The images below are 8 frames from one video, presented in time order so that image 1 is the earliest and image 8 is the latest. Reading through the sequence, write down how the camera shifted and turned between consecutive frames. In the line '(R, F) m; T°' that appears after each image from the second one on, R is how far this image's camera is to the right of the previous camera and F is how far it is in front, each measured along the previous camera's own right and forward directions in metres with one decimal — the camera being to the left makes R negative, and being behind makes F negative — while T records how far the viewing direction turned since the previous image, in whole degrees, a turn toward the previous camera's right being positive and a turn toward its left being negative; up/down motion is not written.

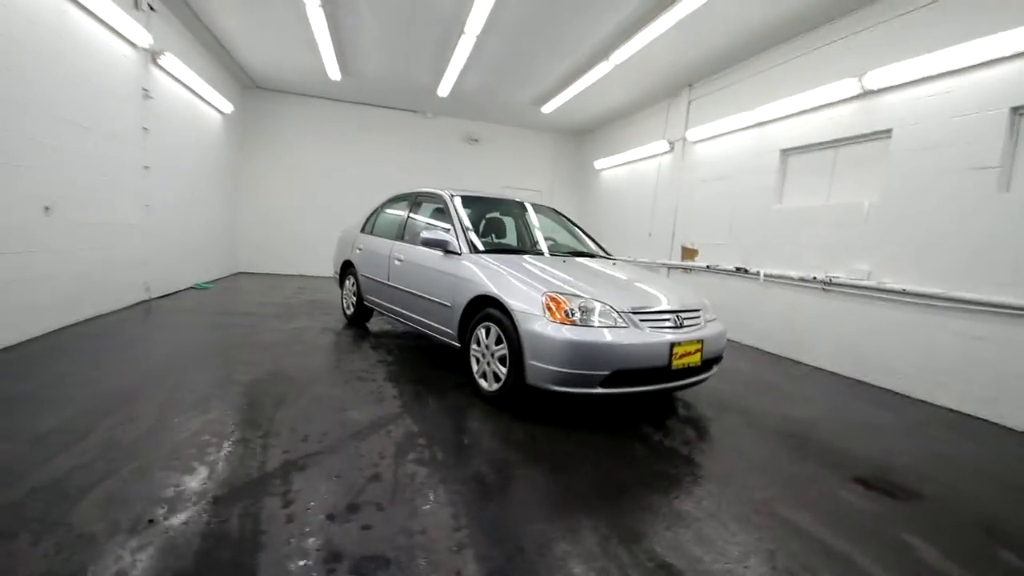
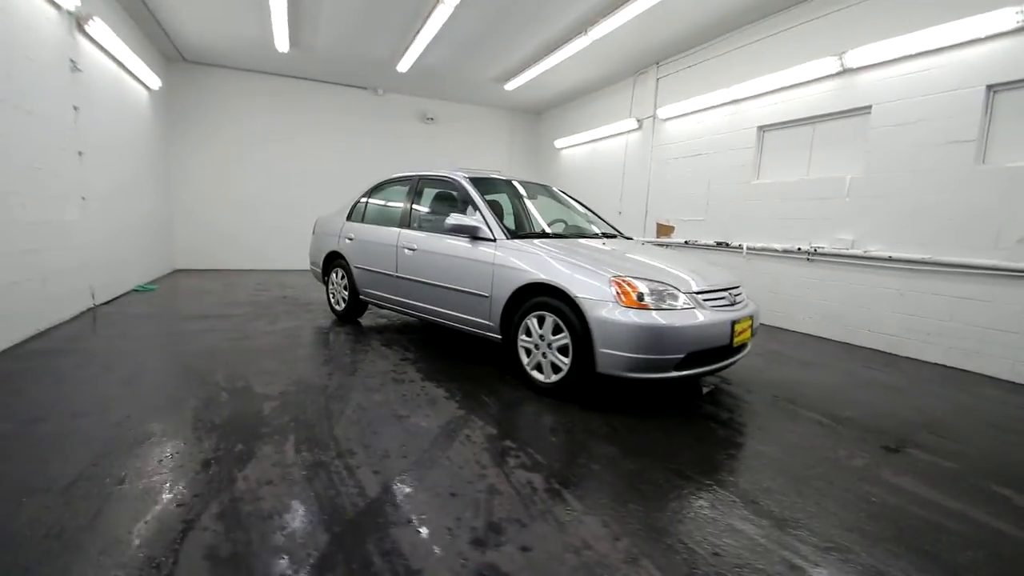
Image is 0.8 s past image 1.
(-0.7, +0.2) m; +8°
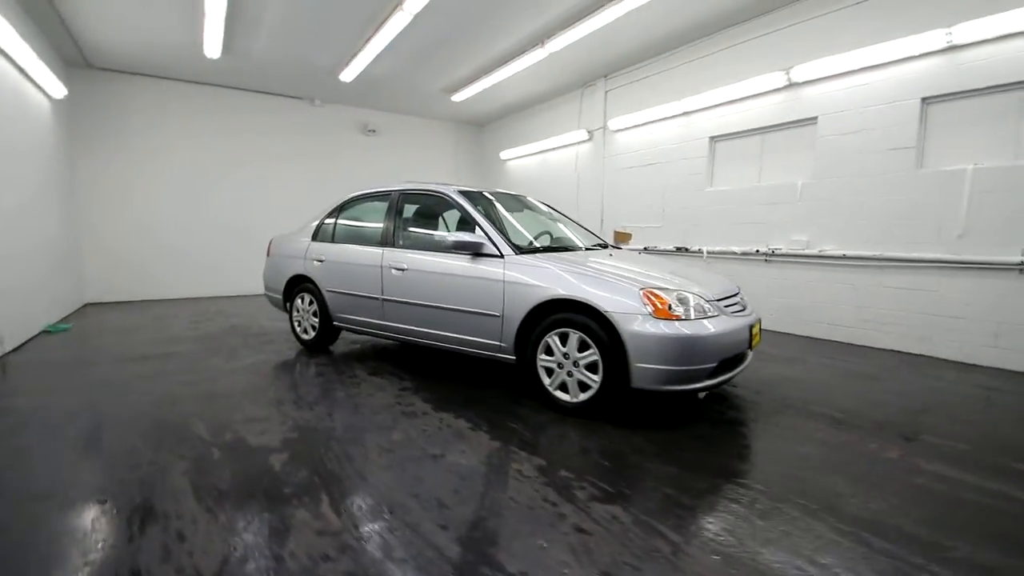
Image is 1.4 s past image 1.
(-0.5, +0.2) m; +9°
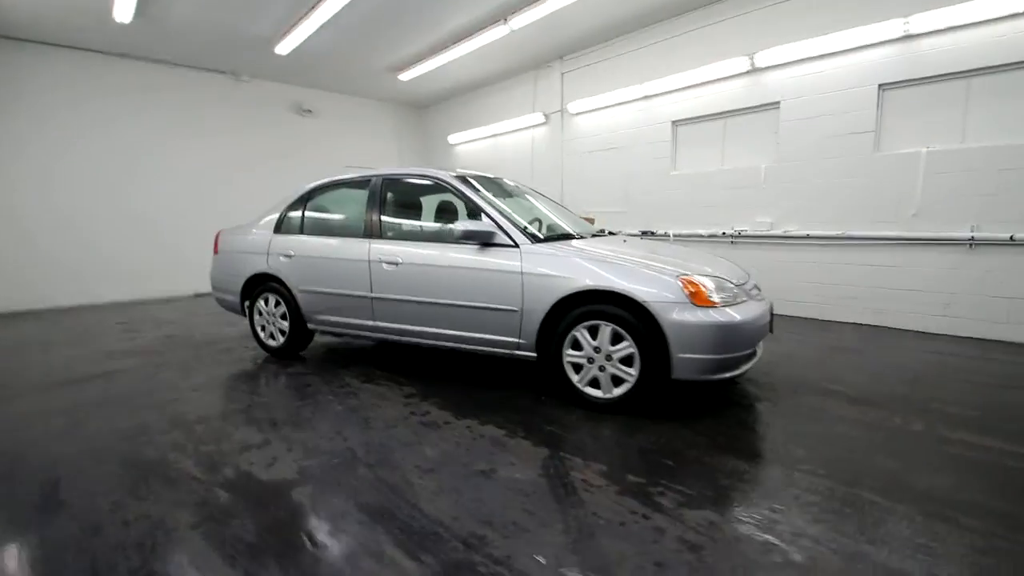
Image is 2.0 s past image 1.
(-0.5, +0.3) m; +9°
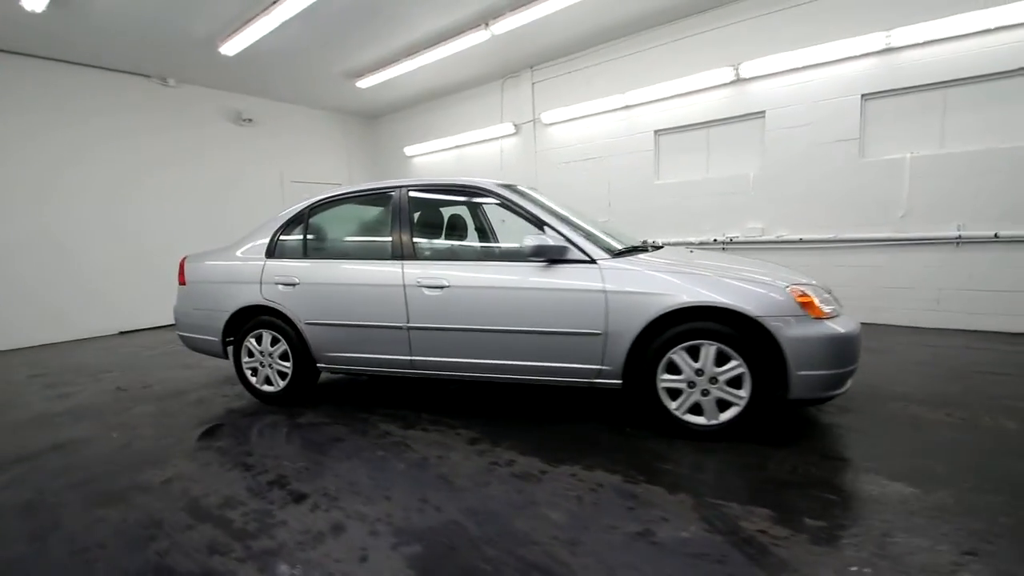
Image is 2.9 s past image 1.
(-0.8, +0.4) m; +9°
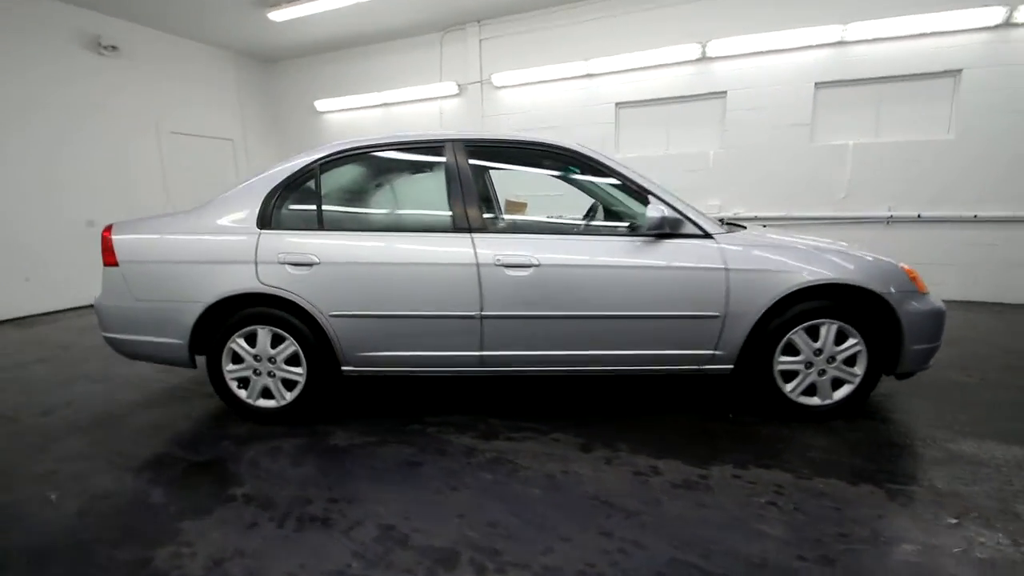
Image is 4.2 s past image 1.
(-1.1, +0.6) m; +16°
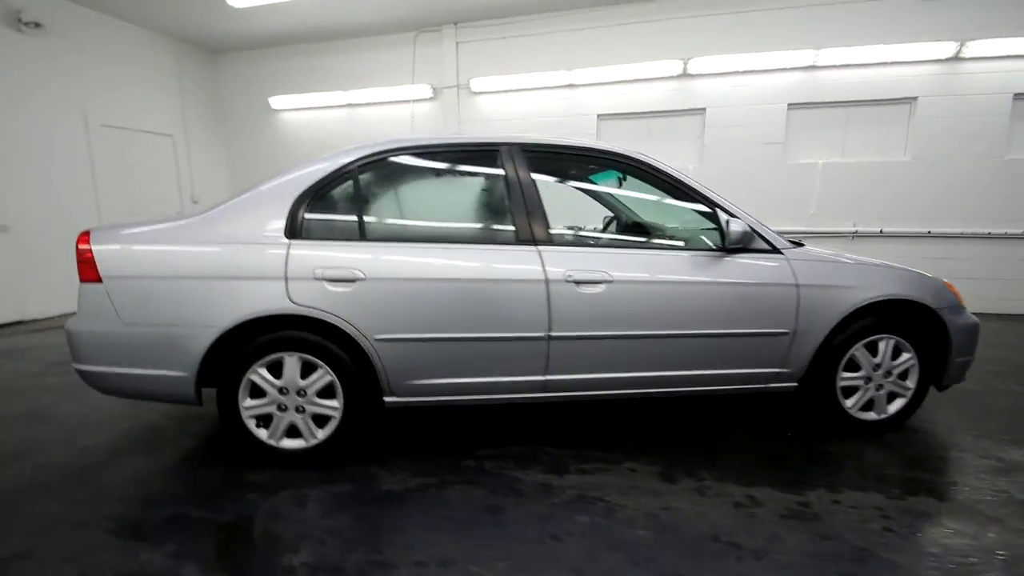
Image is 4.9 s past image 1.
(-0.6, +0.2) m; +8°
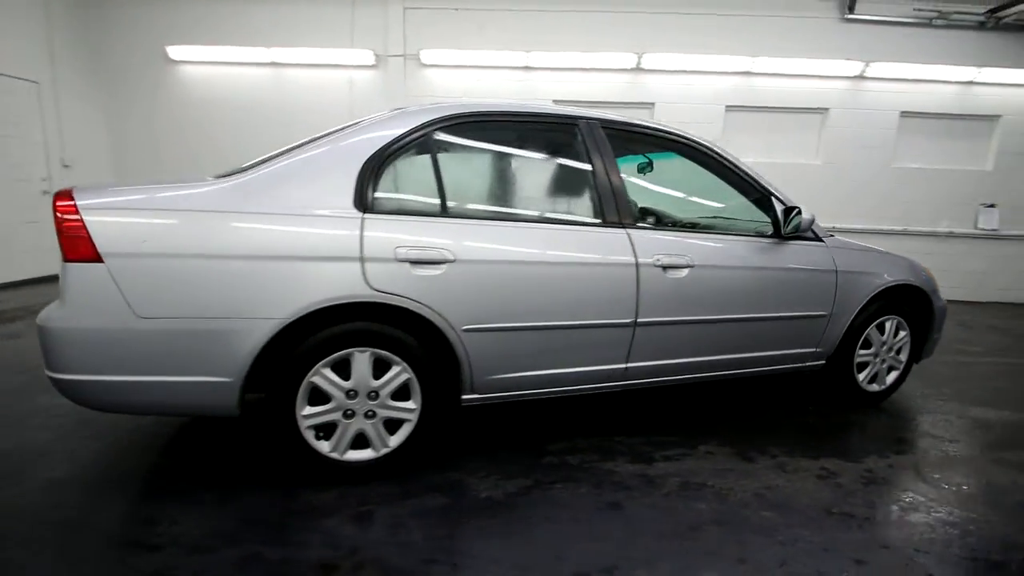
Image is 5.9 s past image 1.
(-0.8, +0.3) m; +13°
